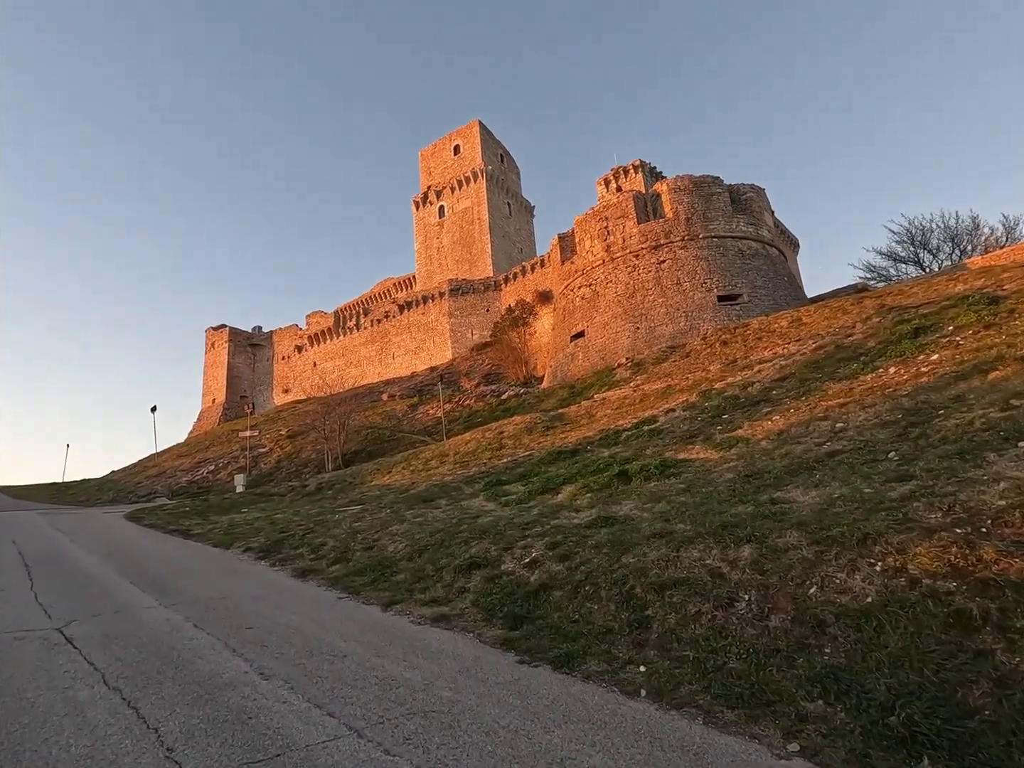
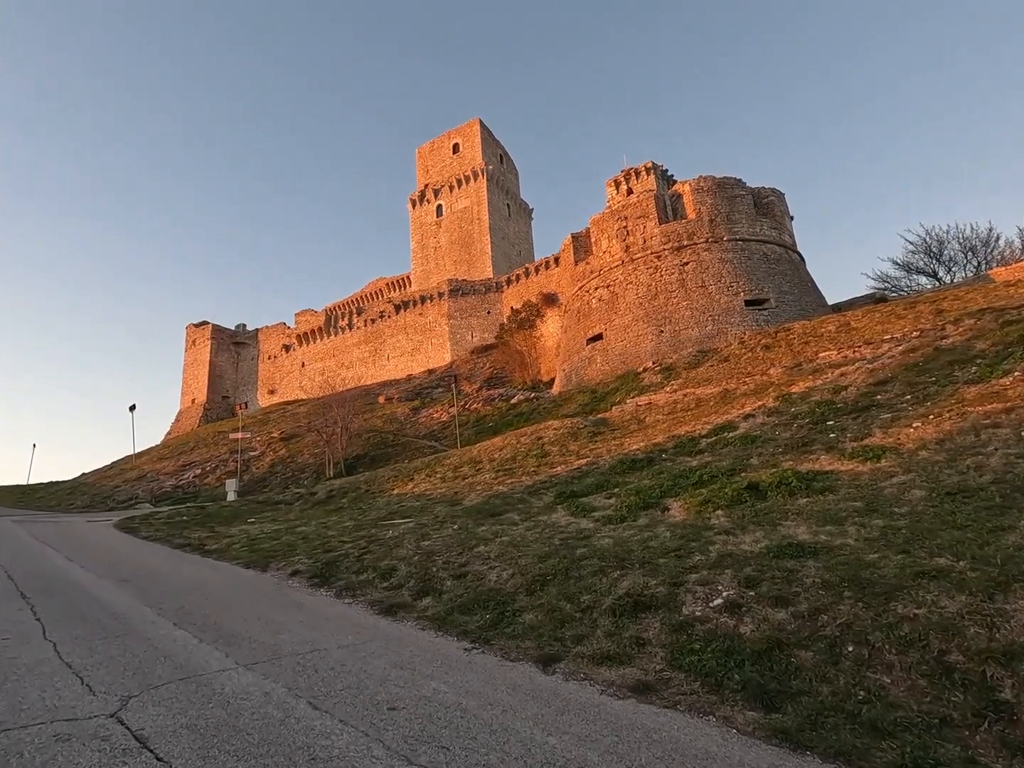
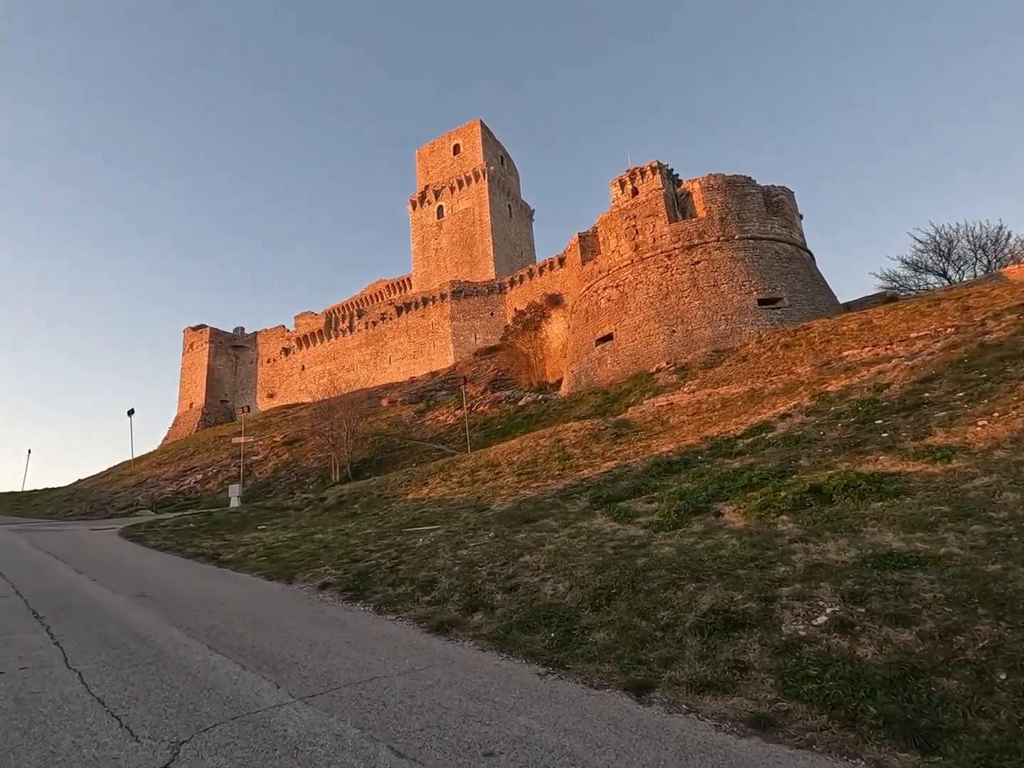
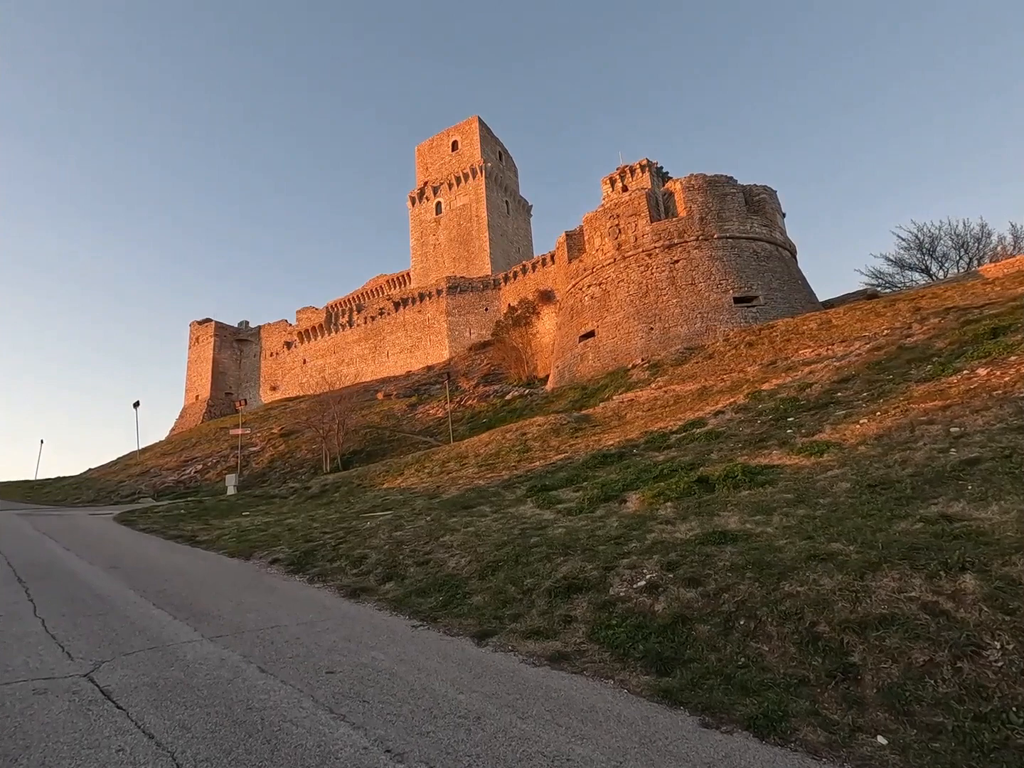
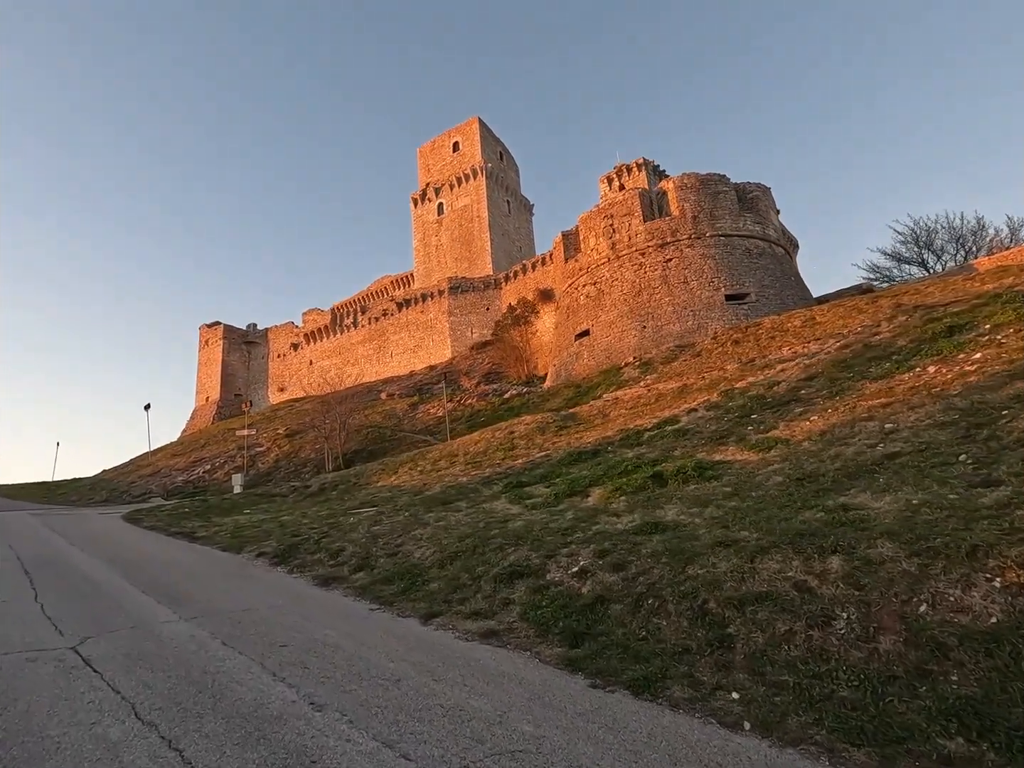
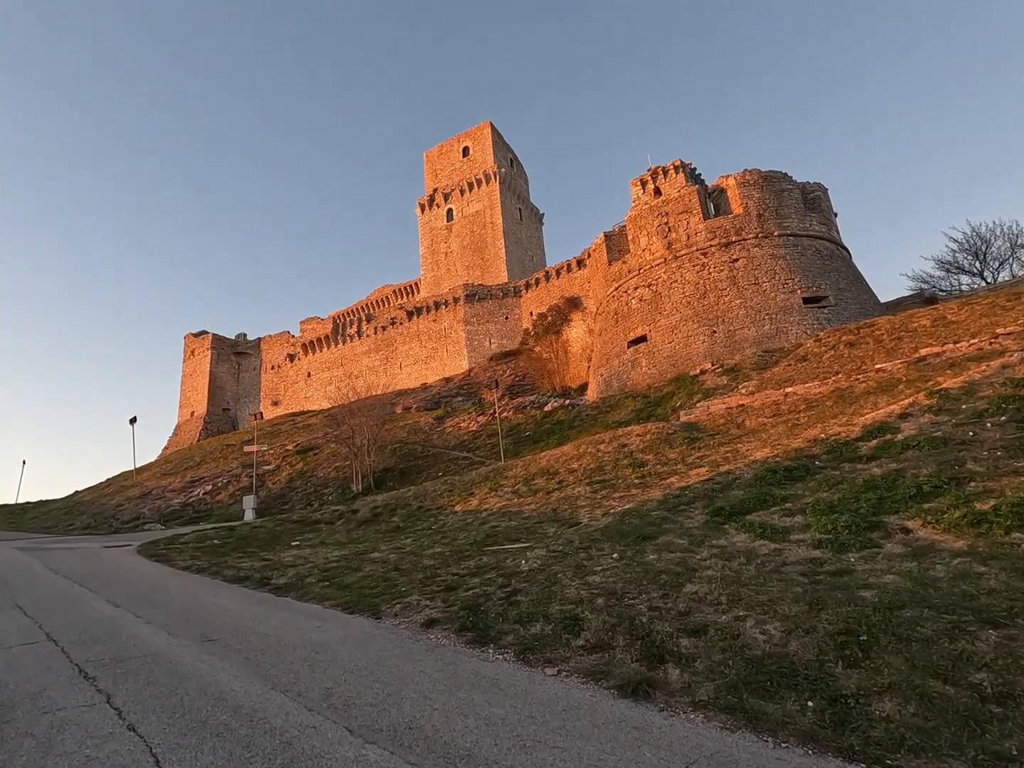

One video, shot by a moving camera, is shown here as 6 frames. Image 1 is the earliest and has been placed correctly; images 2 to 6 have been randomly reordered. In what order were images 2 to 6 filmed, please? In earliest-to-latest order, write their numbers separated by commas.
5, 4, 2, 3, 6
